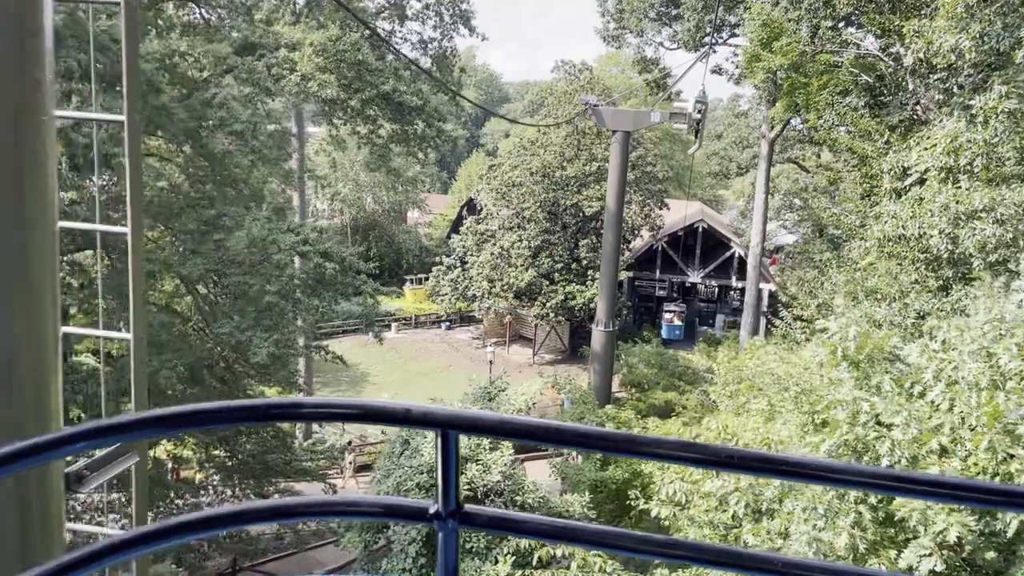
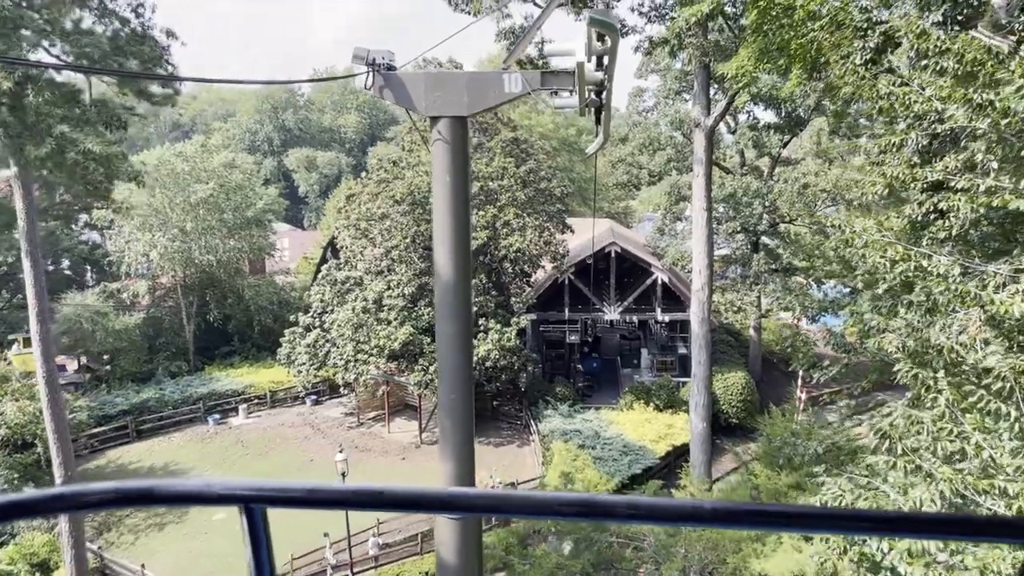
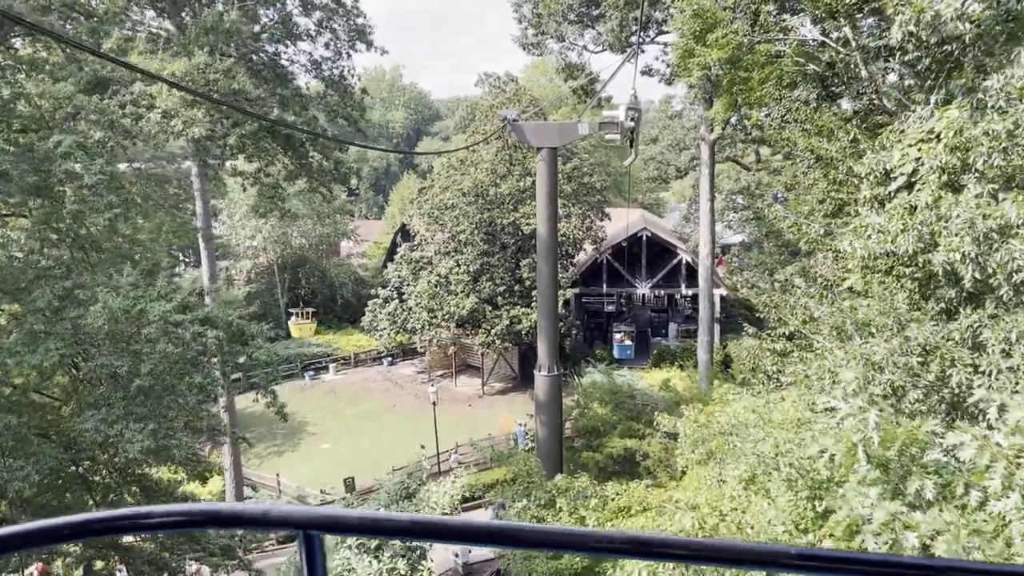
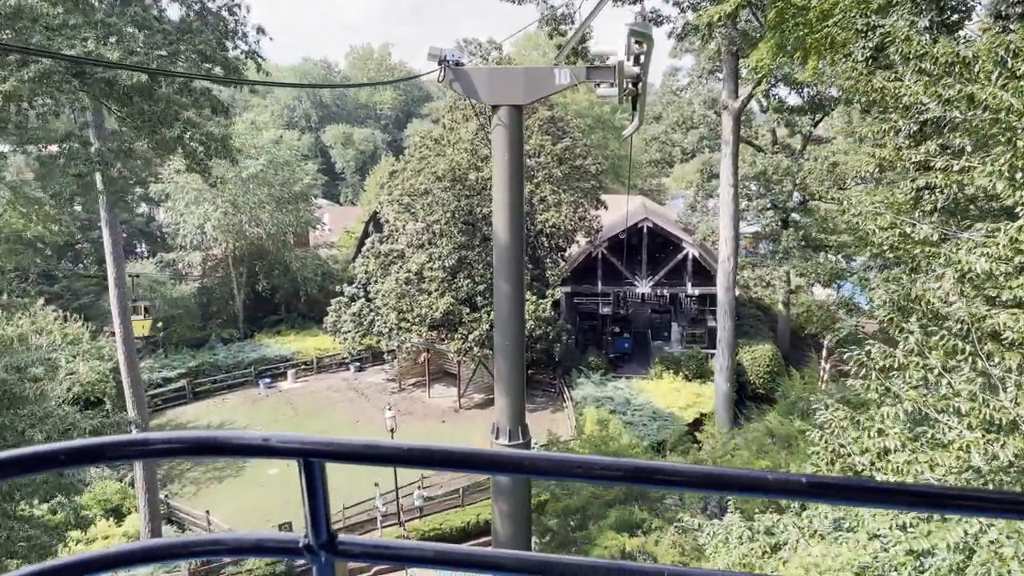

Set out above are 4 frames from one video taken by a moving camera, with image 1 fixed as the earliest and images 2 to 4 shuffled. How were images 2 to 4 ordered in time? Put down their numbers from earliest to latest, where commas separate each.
3, 4, 2
